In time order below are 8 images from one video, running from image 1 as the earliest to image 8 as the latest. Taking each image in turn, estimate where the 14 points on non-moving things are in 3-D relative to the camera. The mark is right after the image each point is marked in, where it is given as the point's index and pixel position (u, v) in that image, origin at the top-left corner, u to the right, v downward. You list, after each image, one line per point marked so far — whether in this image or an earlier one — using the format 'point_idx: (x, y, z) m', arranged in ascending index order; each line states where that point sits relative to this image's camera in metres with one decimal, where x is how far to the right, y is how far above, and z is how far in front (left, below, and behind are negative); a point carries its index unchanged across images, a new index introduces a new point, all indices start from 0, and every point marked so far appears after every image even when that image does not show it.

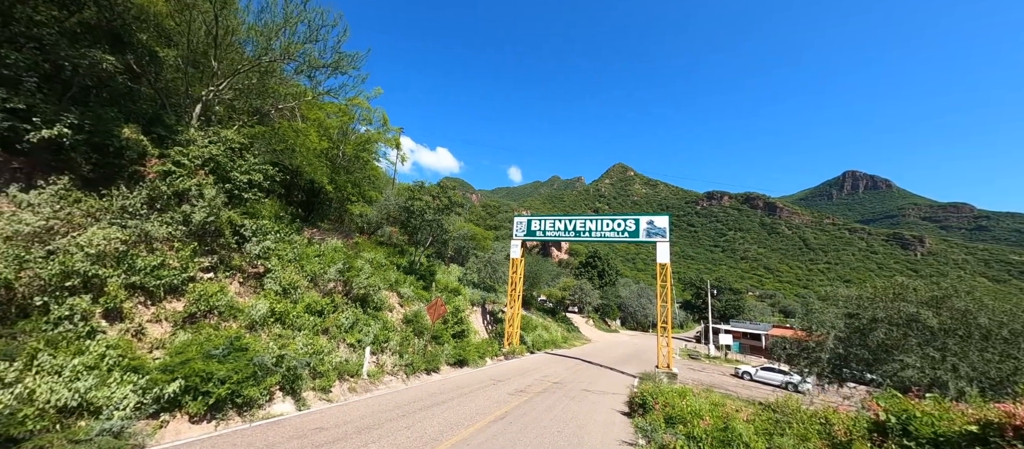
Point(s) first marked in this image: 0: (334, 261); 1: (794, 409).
0: (-6.2, -1.3, +13.1) m
1: (+6.4, -4.2, +8.5) m
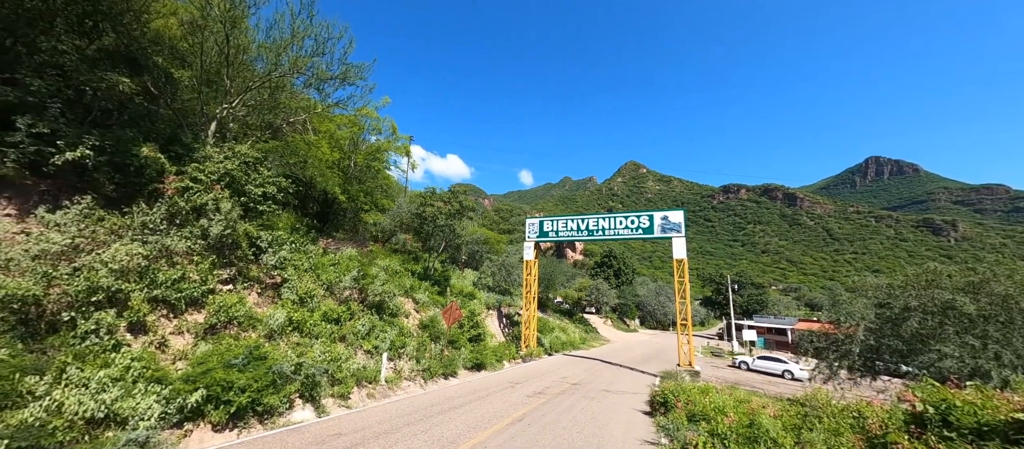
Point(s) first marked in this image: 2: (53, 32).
0: (-5.8, -1.6, +13.3) m
1: (+6.8, -3.9, +8.2) m
2: (-9.8, +4.1, +8.0) m
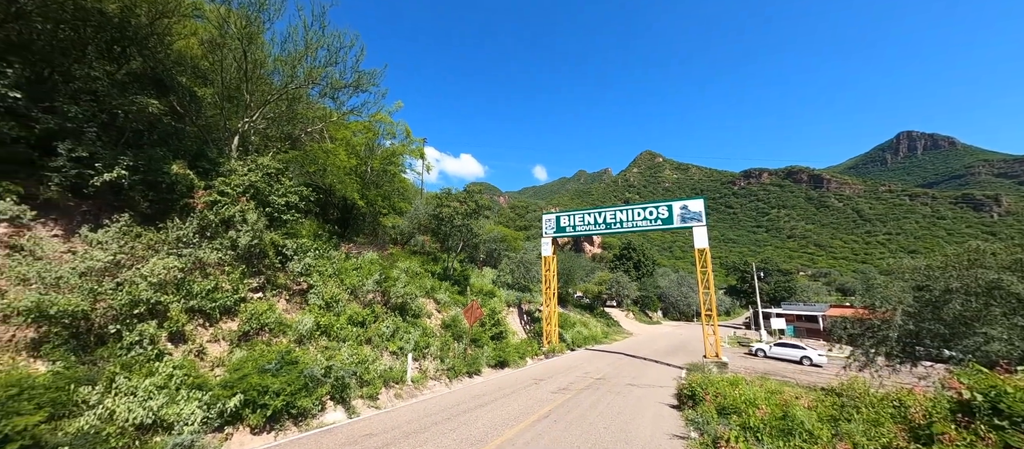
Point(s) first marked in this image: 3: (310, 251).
0: (-5.1, -1.7, +13.6) m
1: (+7.4, -3.6, +8.0) m
2: (-9.6, +3.7, +8.4) m
3: (-6.3, -0.8, +11.7) m
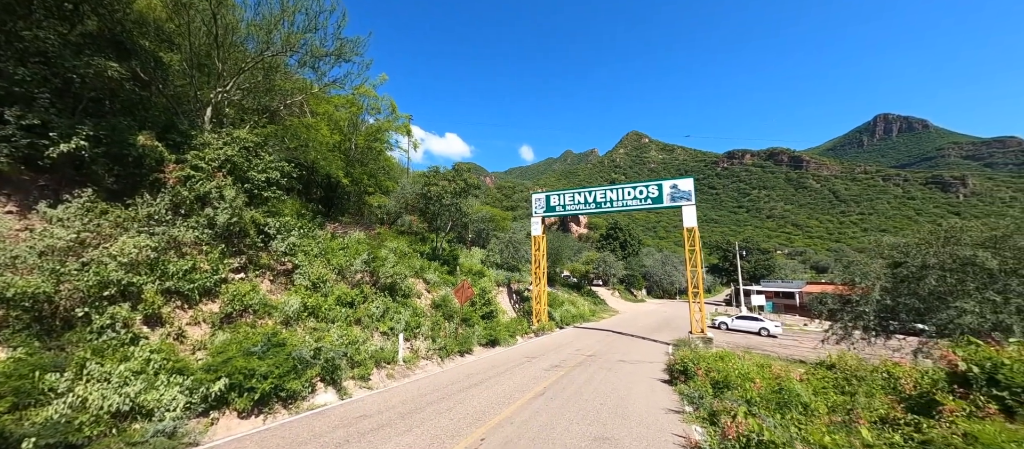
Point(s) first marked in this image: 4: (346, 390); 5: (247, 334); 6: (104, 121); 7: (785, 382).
0: (-5.4, -1.0, +13.2) m
1: (+7.3, -3.0, +8.1) m
2: (-9.7, +4.2, +7.6) m
3: (-6.5, -0.1, +11.2) m
4: (-3.5, -3.5, +8.0) m
5: (-5.2, -2.1, +7.3) m
6: (-9.1, +2.3, +8.4) m
7: (+5.1, -2.9, +7.0) m
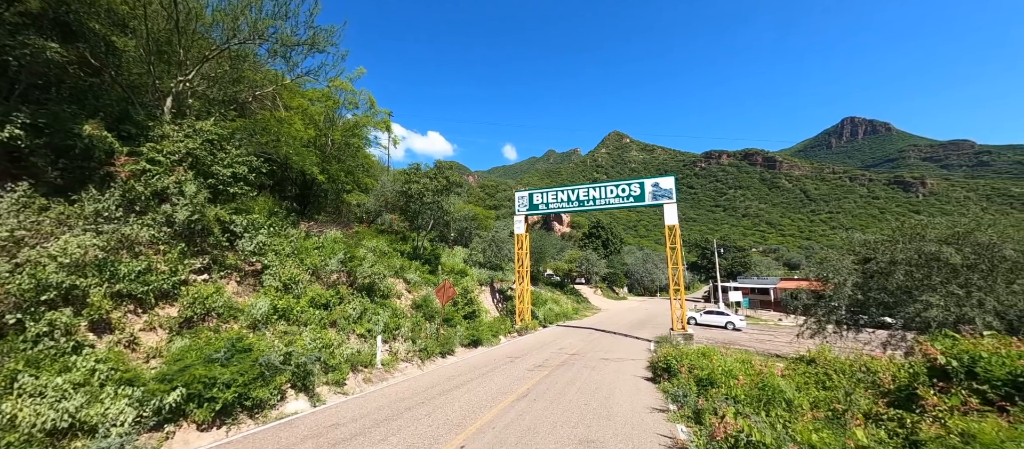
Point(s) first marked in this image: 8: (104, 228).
0: (-6.0, -0.9, +12.7) m
1: (+6.9, -3.0, +8.2) m
2: (-10.0, +4.2, +6.8) m
3: (-7.0, -0.1, +10.6) m
4: (-3.9, -3.5, +7.6) m
5: (-5.5, -2.1, +6.8) m
6: (-9.5, +2.3, +7.7) m
7: (+4.7, -2.8, +6.9) m
8: (-7.7, -0.1, +7.2) m
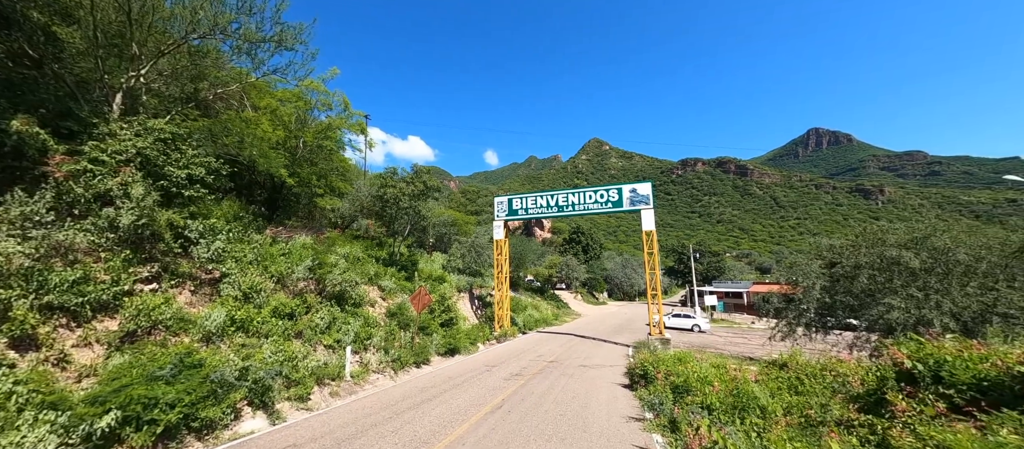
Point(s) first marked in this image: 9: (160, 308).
0: (-6.8, -1.1, +12.1) m
1: (+6.3, -3.1, +8.2) m
2: (-10.5, +4.1, +6.2) m
3: (-7.7, -0.2, +10.0) m
4: (-4.4, -3.6, +7.1) m
5: (-6.0, -2.2, +6.2) m
6: (-10.0, +2.2, +7.0) m
7: (+4.2, -2.9, +6.9) m
8: (-8.2, -0.2, +6.5) m
9: (-6.7, -1.6, +7.2) m
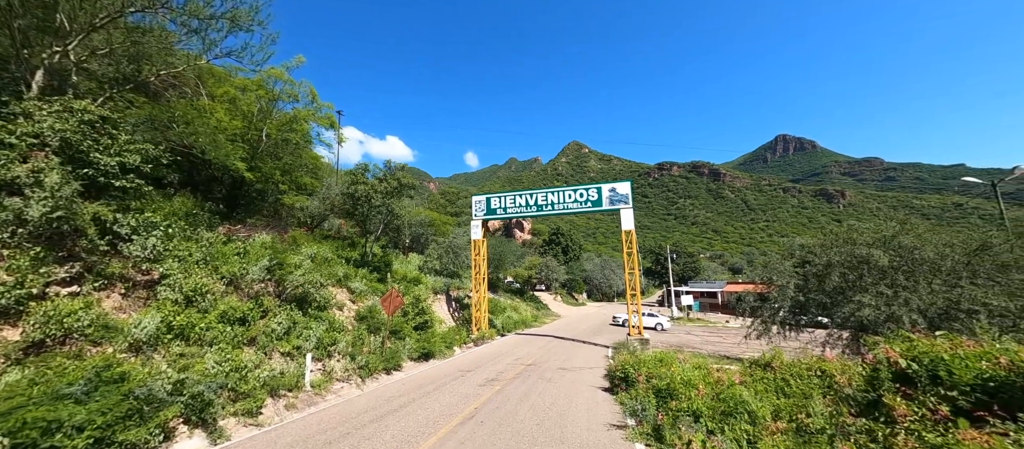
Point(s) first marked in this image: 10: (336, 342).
0: (-7.5, -1.0, +11.2) m
1: (+5.8, -3.0, +8.0) m
2: (-10.9, +4.2, +5.1) m
3: (-8.3, -0.1, +9.0) m
4: (-4.9, -3.5, +6.3) m
5: (-6.4, -2.1, +5.4) m
6: (-10.5, +2.4, +5.9) m
7: (+3.8, -2.8, +6.5) m
8: (-8.7, -0.1, +5.5) m
9: (-7.2, -1.5, +6.3) m
10: (-5.1, -3.4, +11.0) m
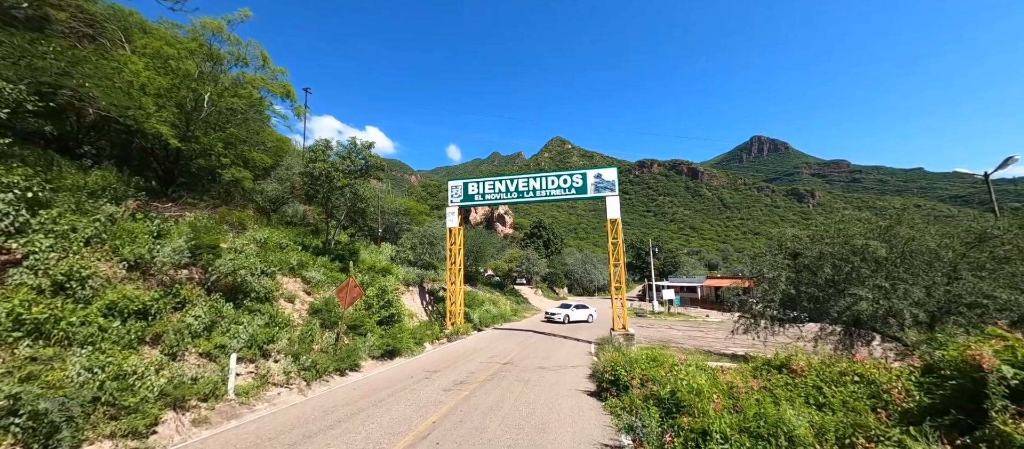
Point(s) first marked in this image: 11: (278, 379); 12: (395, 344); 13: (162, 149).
0: (-8.2, -0.4, +9.3) m
1: (+5.2, -2.5, +6.8) m
2: (-11.2, +4.8, +2.9) m
3: (-8.9, +0.5, +7.1) m
4: (-5.3, -2.9, +4.5) m
5: (-6.8, -1.5, +3.5) m
6: (-10.9, +3.0, +3.9) m
7: (+3.3, -2.4, +5.2) m
8: (-9.0, +0.5, +3.6) m
9: (-7.6, -0.9, +4.4) m
10: (-5.8, -2.8, +9.2) m
11: (-5.3, -3.5, +8.4) m
12: (-4.1, -4.2, +13.1) m
13: (-12.2, +2.6, +13.0) m
